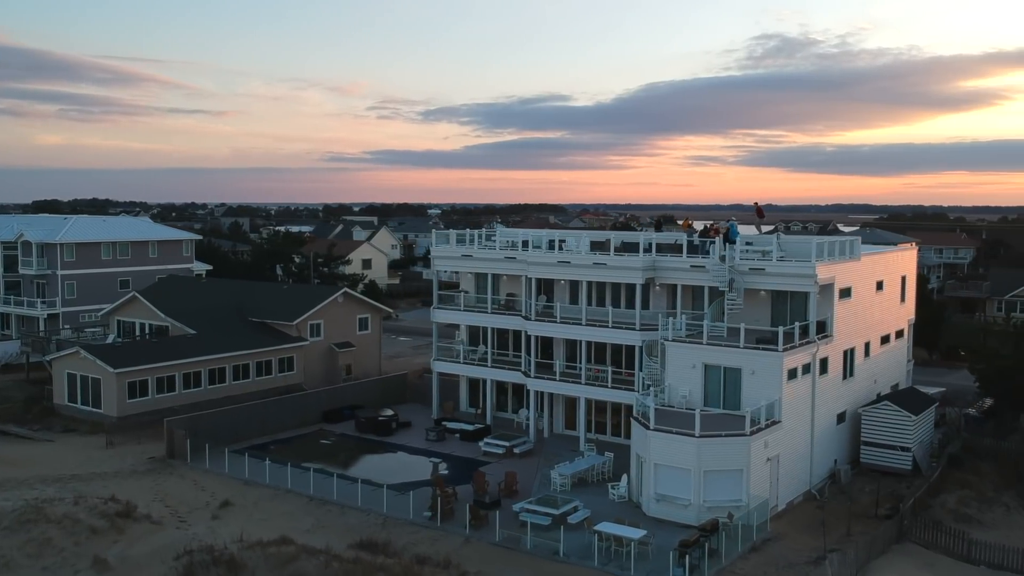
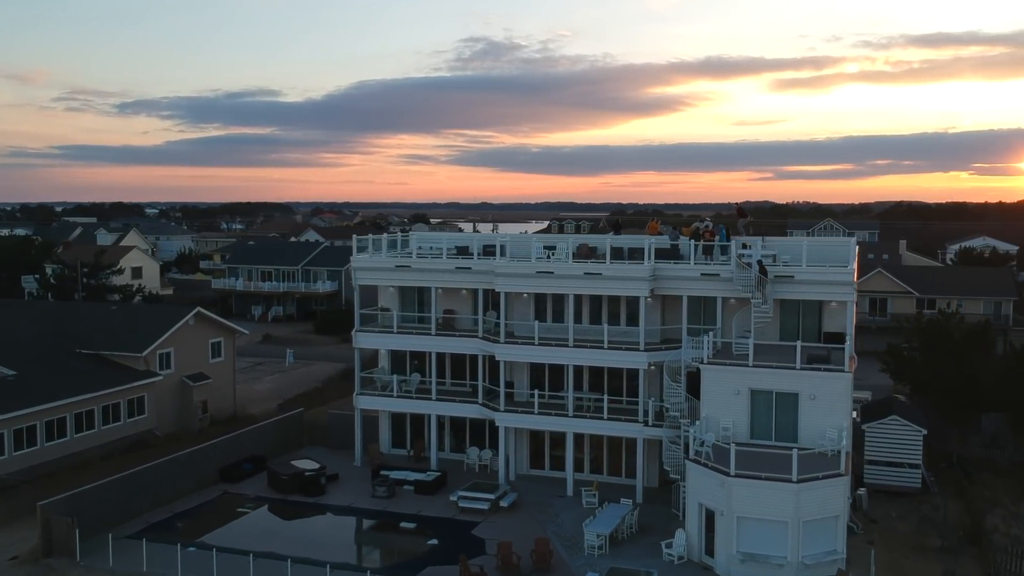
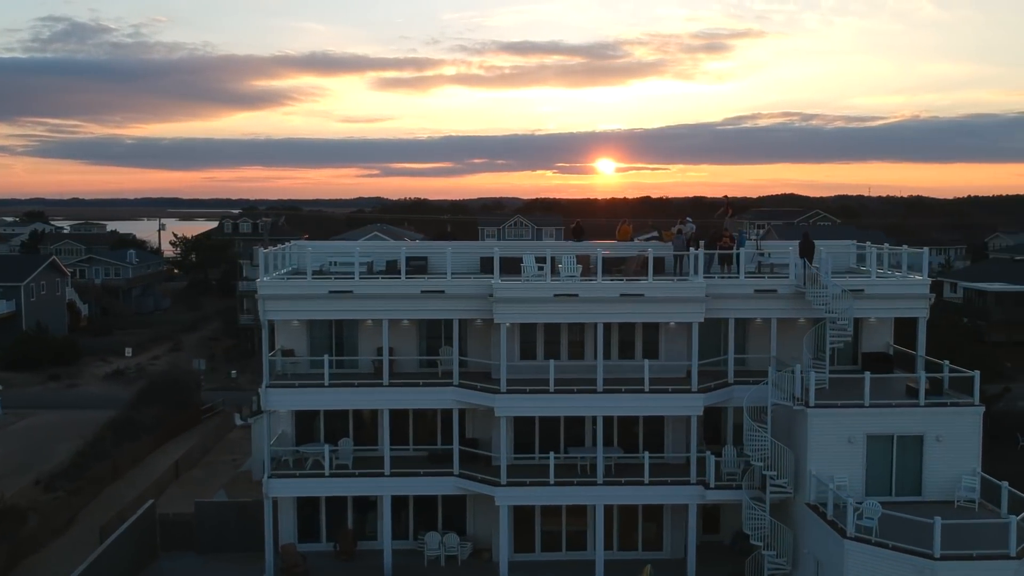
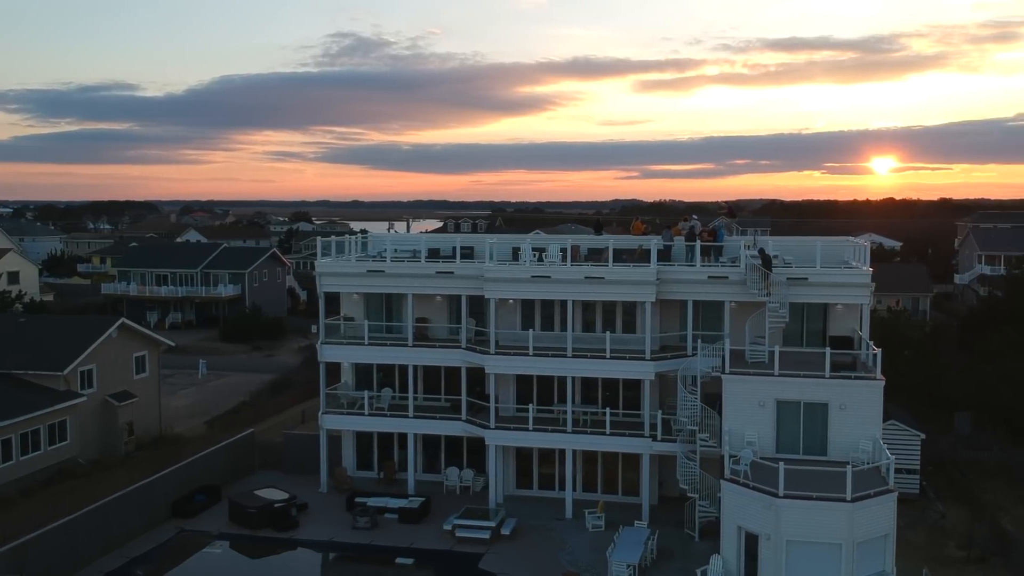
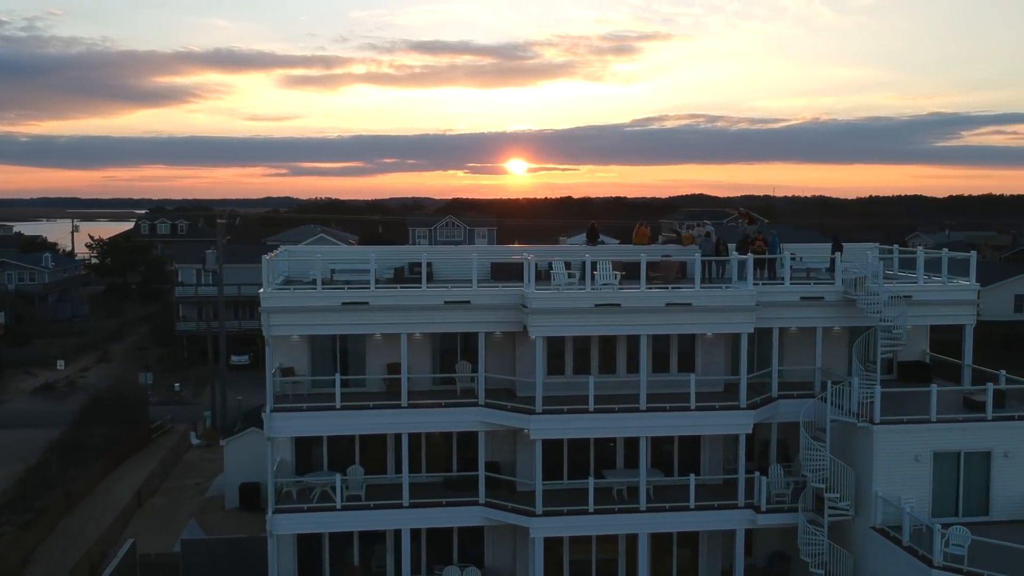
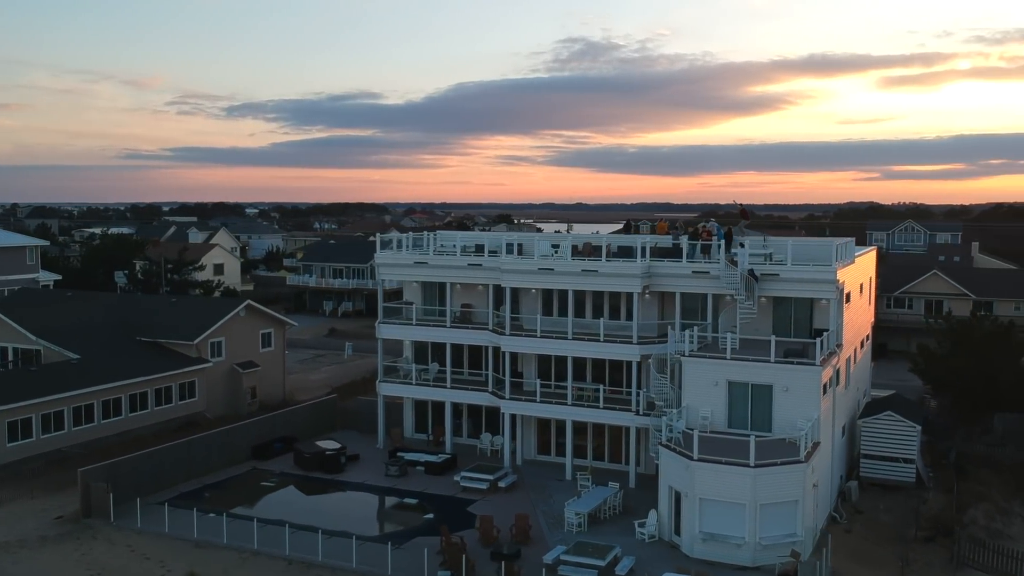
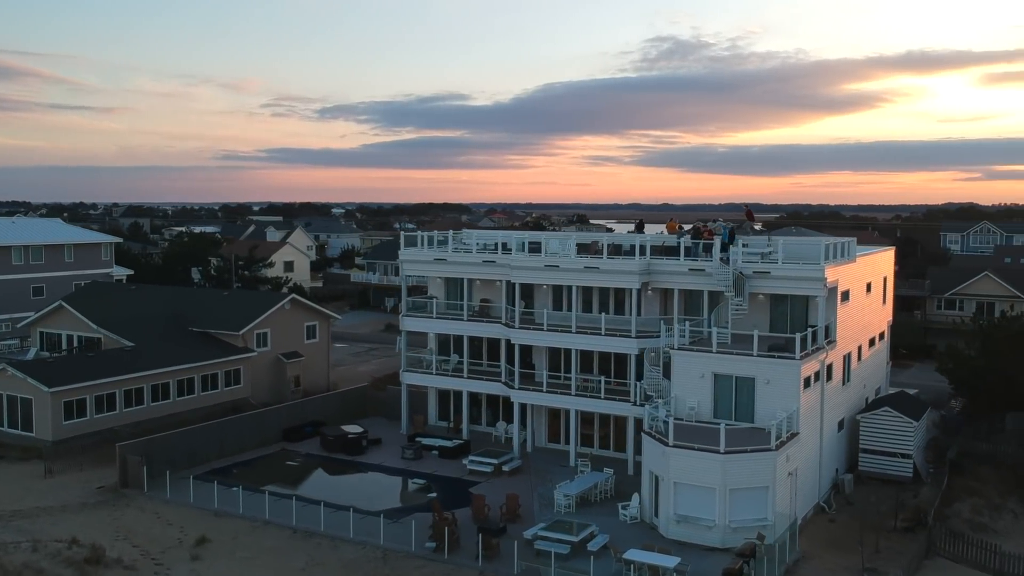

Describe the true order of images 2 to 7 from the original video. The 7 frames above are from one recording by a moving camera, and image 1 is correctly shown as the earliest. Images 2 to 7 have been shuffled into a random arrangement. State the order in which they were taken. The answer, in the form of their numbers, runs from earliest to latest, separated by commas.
7, 6, 2, 4, 3, 5
